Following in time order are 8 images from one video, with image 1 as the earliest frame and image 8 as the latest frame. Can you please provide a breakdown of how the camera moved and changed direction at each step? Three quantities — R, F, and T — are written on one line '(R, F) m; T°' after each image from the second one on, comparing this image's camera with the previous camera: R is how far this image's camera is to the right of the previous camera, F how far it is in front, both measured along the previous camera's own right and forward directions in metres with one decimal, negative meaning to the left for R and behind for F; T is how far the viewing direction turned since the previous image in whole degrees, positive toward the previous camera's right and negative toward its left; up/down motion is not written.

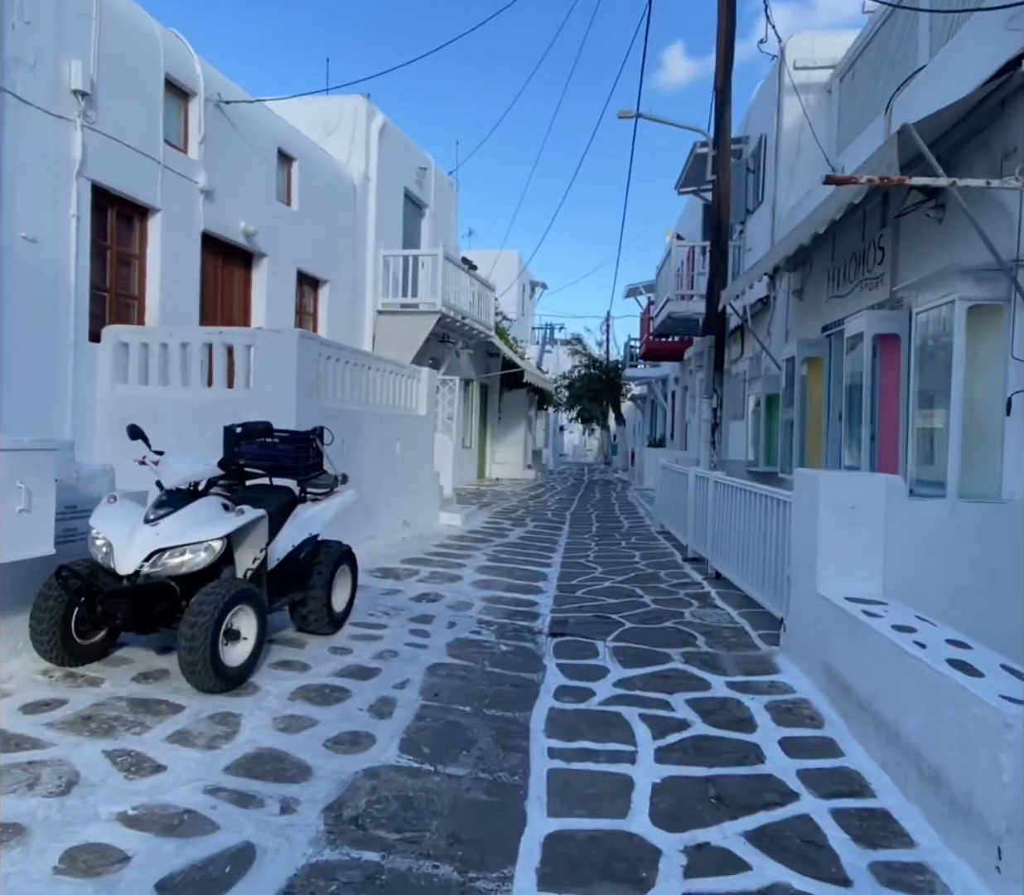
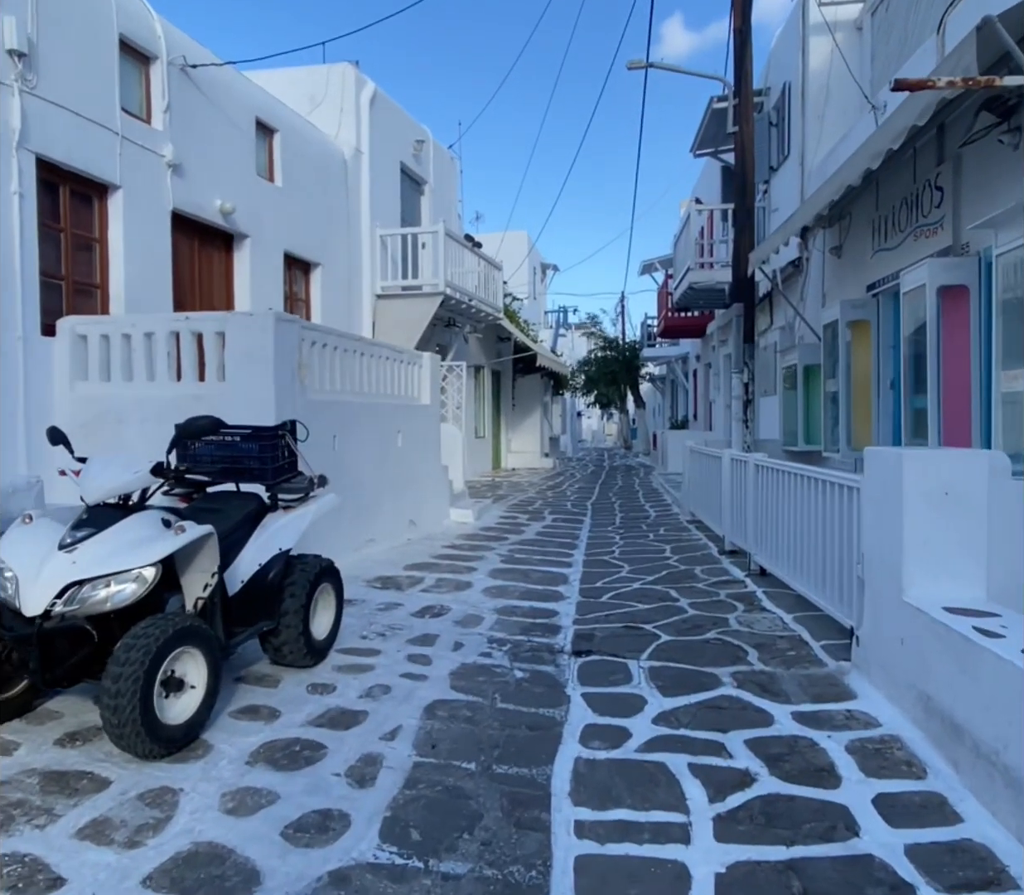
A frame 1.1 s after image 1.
(+0.1, +0.9) m; -1°
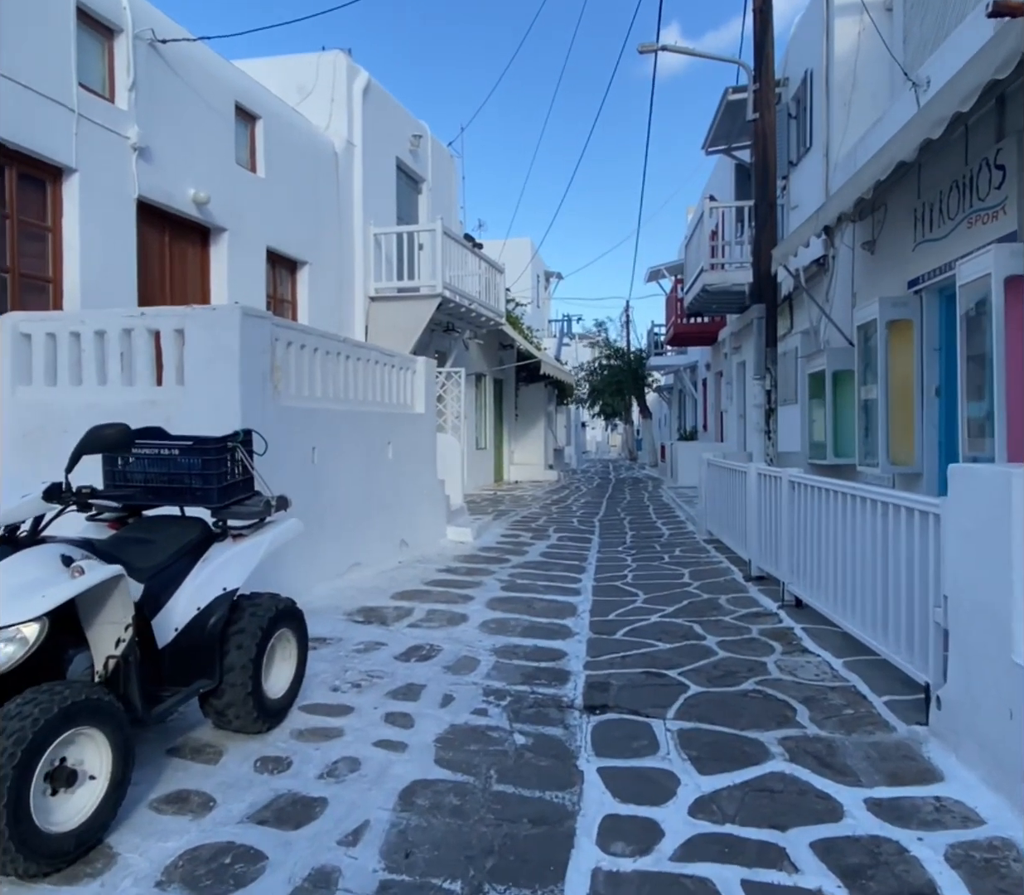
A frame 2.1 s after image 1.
(0.0, +0.8) m; 0°
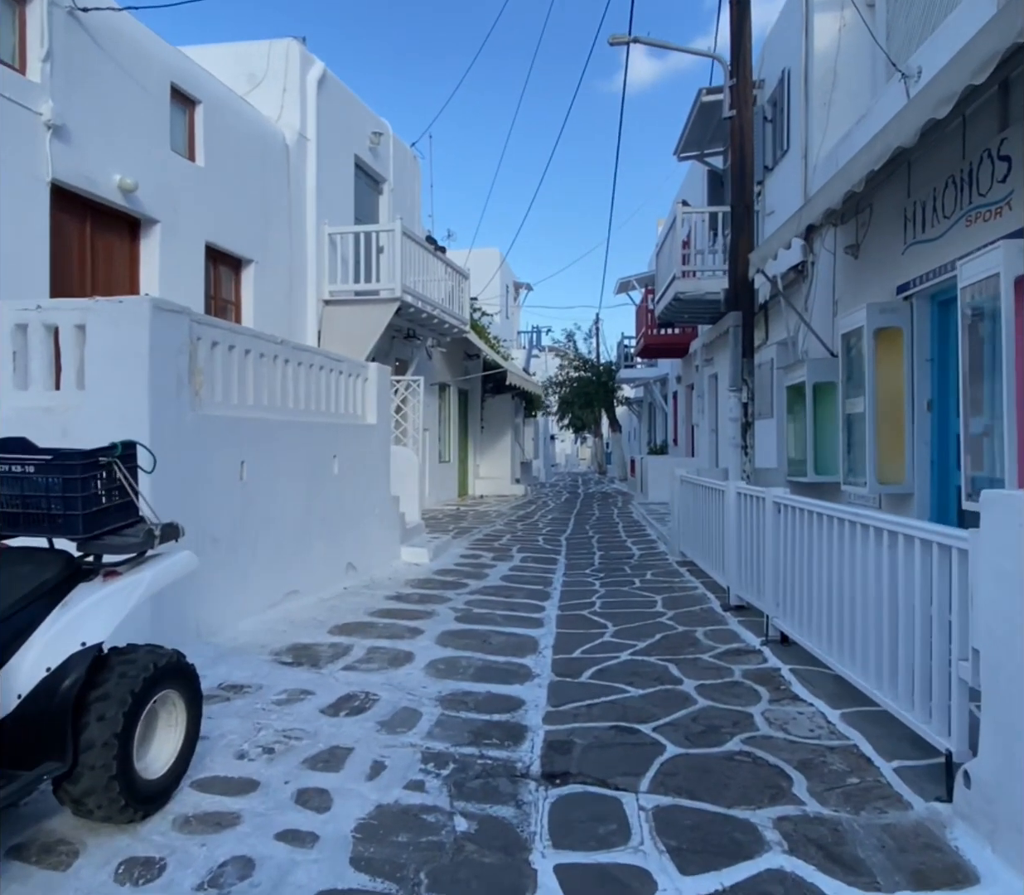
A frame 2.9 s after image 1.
(+0.1, +0.7) m; +2°
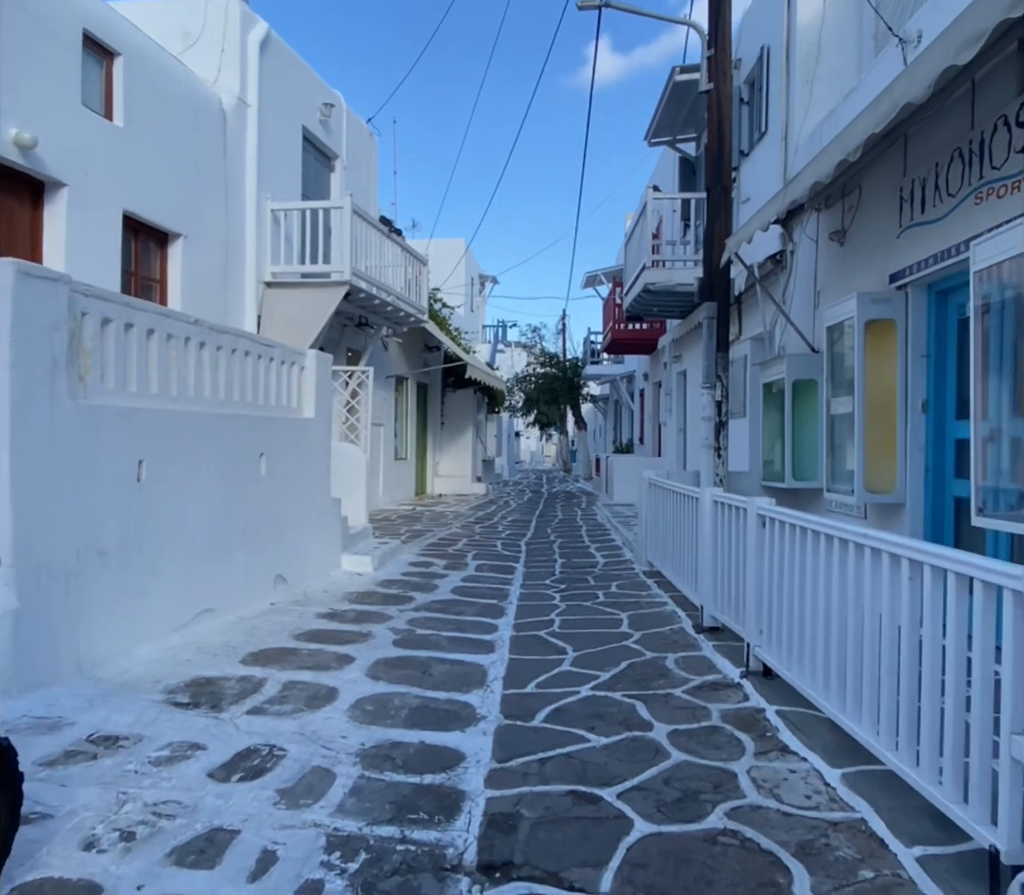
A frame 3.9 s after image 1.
(+0.1, +0.8) m; +3°
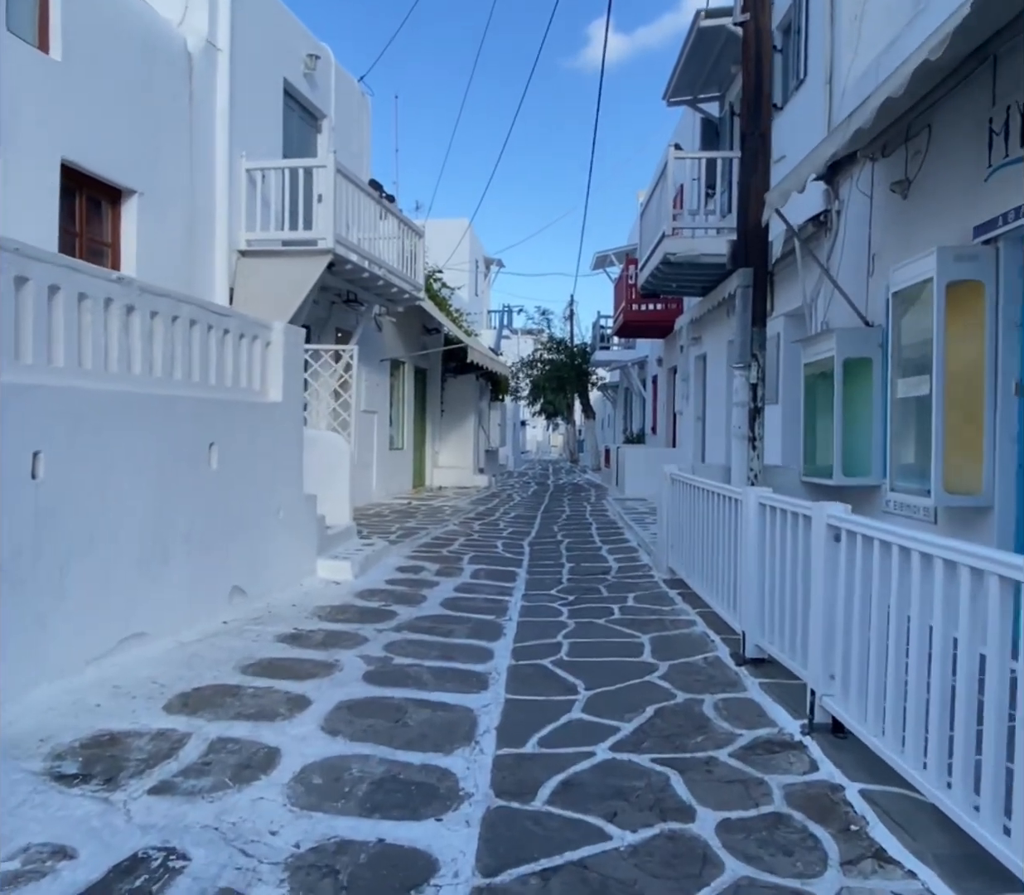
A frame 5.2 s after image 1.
(0.0, +1.1) m; -1°
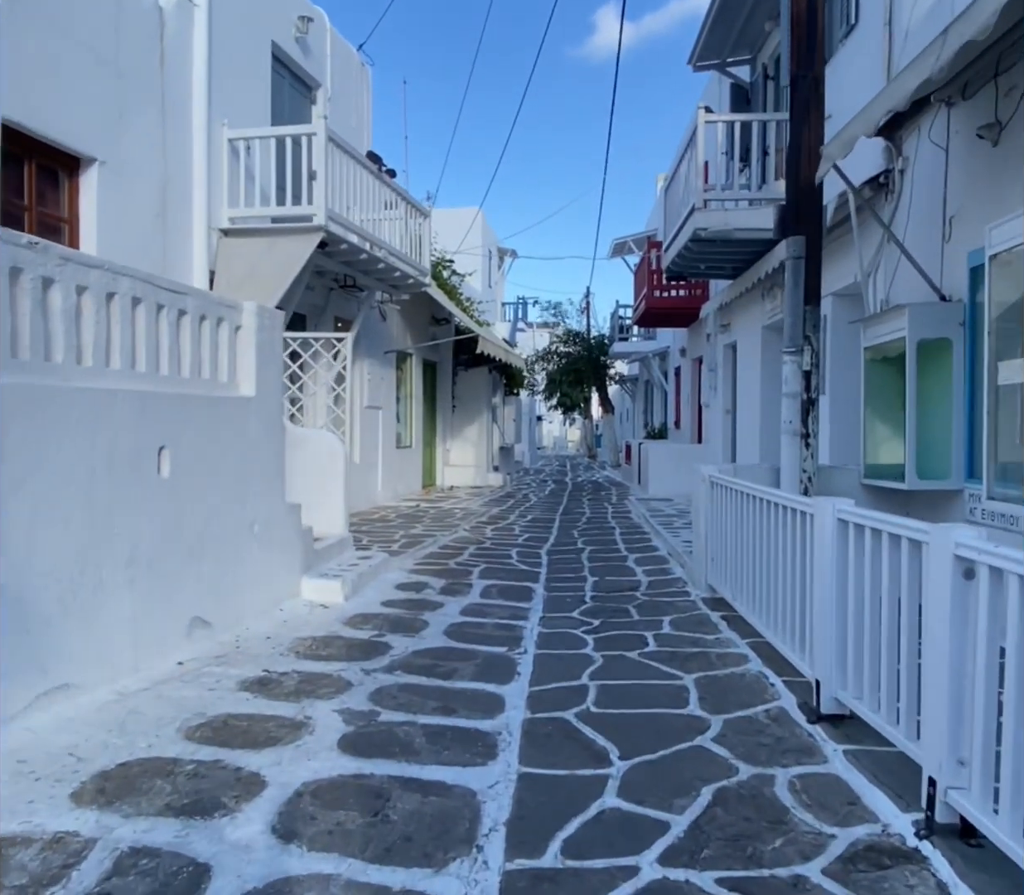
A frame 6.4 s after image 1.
(0.0, +1.0) m; -1°
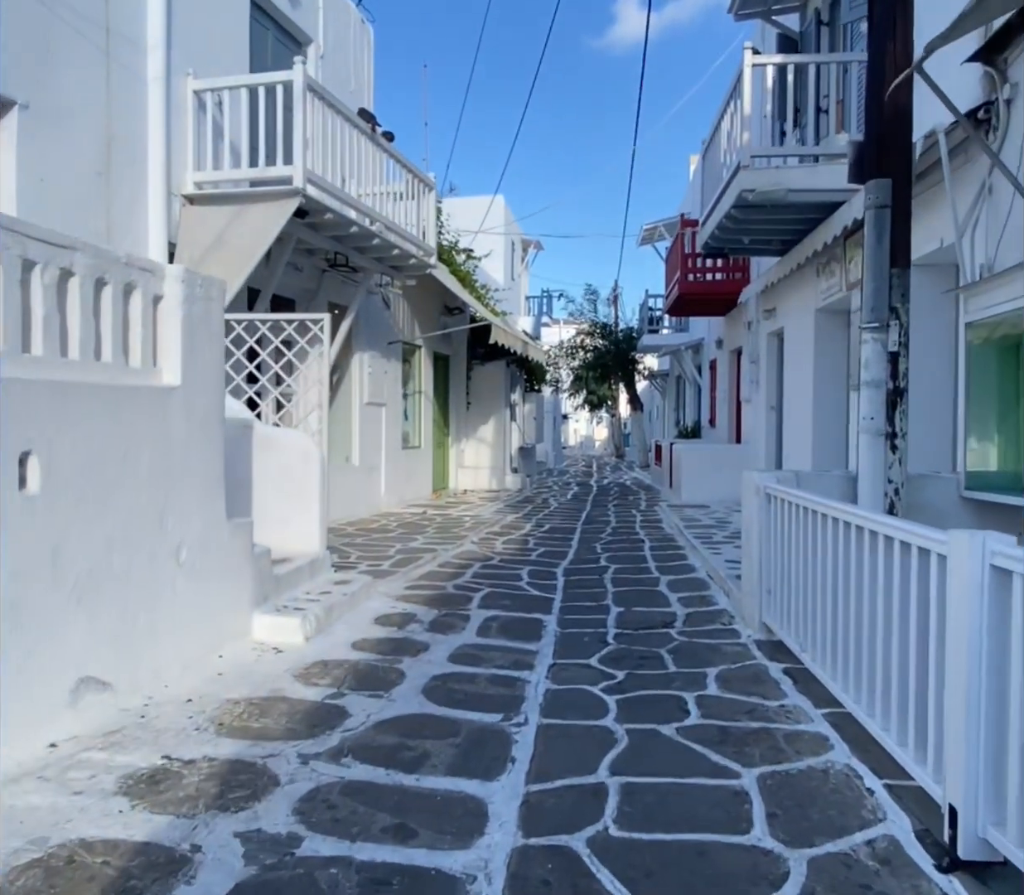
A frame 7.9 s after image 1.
(+0.2, +1.2) m; -2°
